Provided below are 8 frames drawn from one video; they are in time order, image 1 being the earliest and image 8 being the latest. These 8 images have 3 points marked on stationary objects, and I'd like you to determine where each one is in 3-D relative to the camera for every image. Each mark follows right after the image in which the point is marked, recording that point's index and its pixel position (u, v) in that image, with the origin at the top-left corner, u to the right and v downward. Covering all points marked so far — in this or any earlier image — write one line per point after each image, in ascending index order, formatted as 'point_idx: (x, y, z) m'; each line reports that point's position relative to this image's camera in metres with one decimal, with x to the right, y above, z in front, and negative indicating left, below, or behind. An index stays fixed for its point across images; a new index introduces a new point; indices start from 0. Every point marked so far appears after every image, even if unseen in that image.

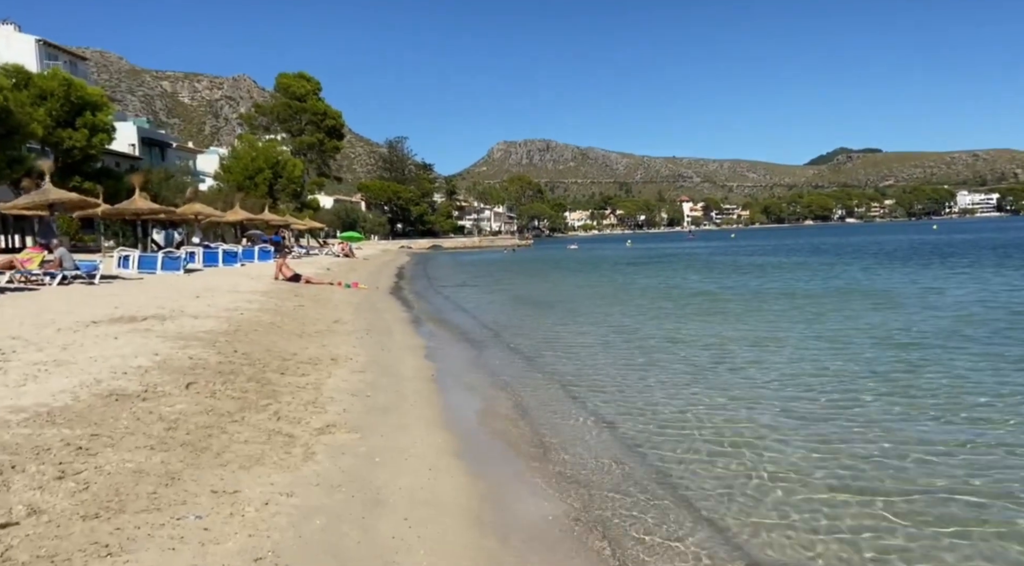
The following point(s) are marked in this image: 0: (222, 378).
0: (-3.8, -1.2, +9.9) m
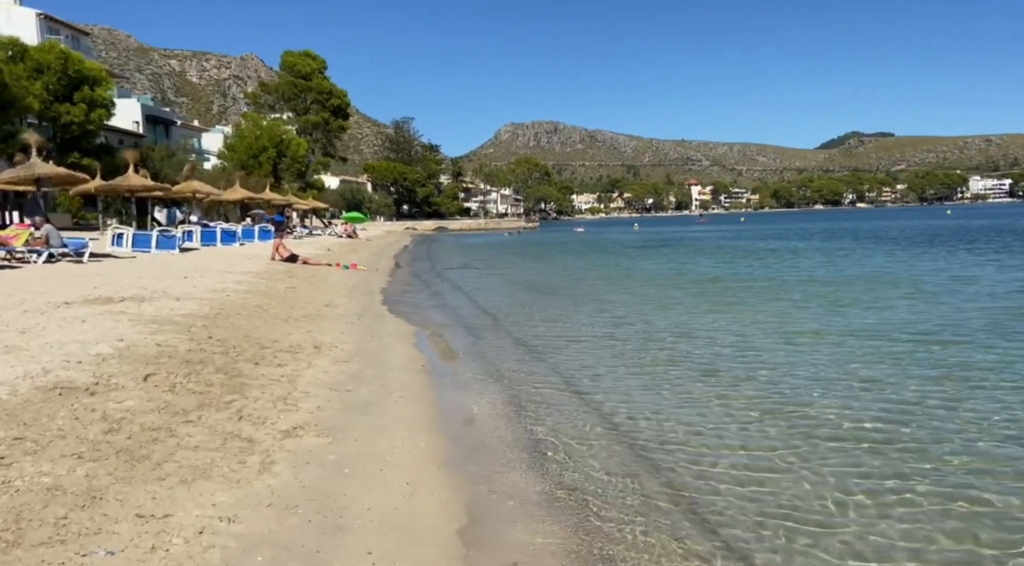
0: (-3.8, -1.0, +8.9) m
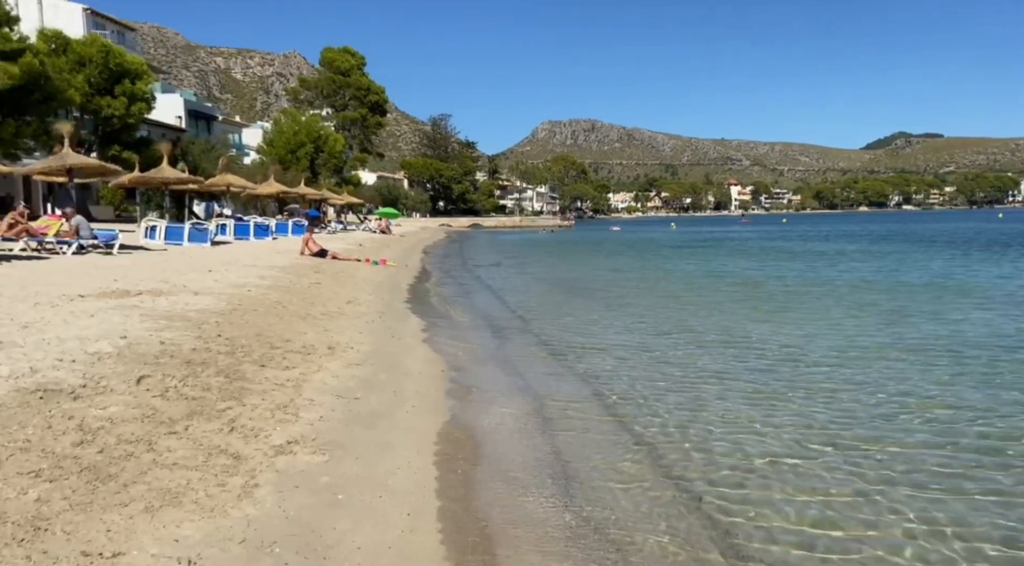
0: (-3.5, -0.9, +8.3) m
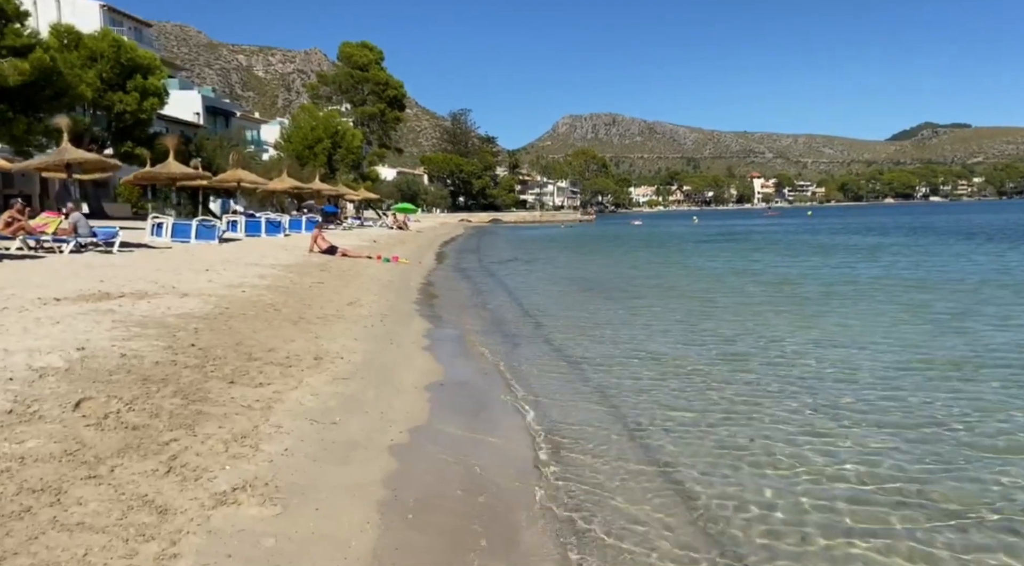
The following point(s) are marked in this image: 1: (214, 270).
0: (-3.5, -1.0, +7.2) m
1: (-7.2, +0.3, +18.5) m
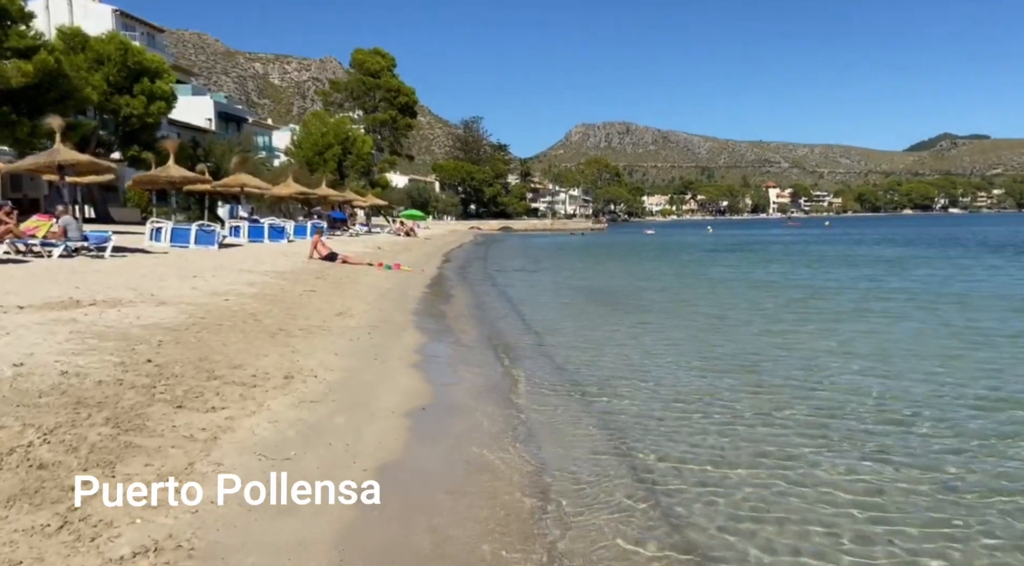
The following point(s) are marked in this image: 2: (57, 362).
0: (-3.6, -1.1, +6.2) m
1: (-7.1, +0.2, +17.6) m
2: (-4.7, -0.8, +8.0) m
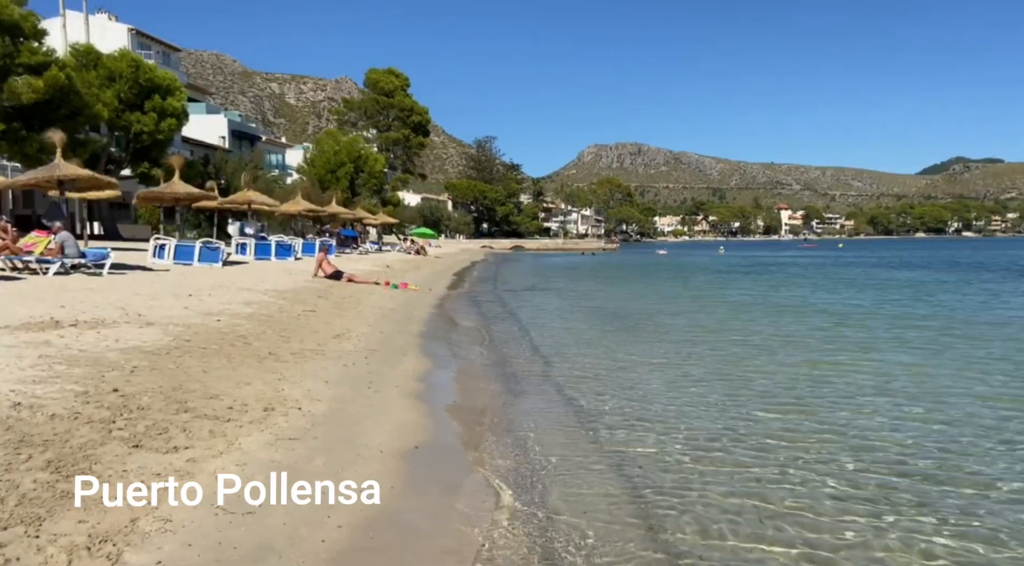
0: (-3.6, -1.2, +5.4) m
1: (-6.9, -0.3, +16.9) m
2: (-4.7, -1.0, +7.2) m
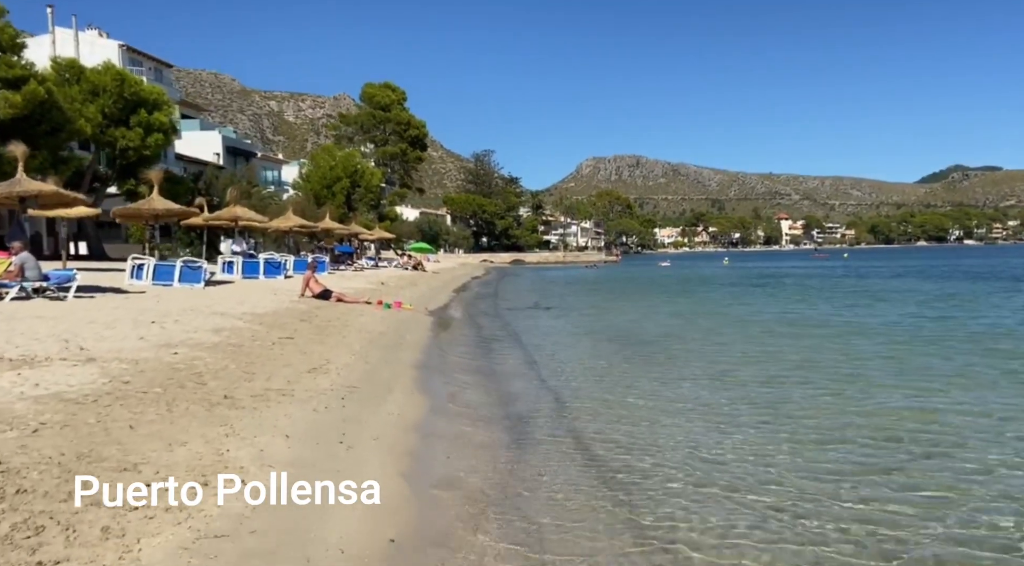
0: (-3.5, -1.5, +3.6) m
1: (-6.9, -0.8, +15.0) m
2: (-4.6, -1.3, +5.4) m
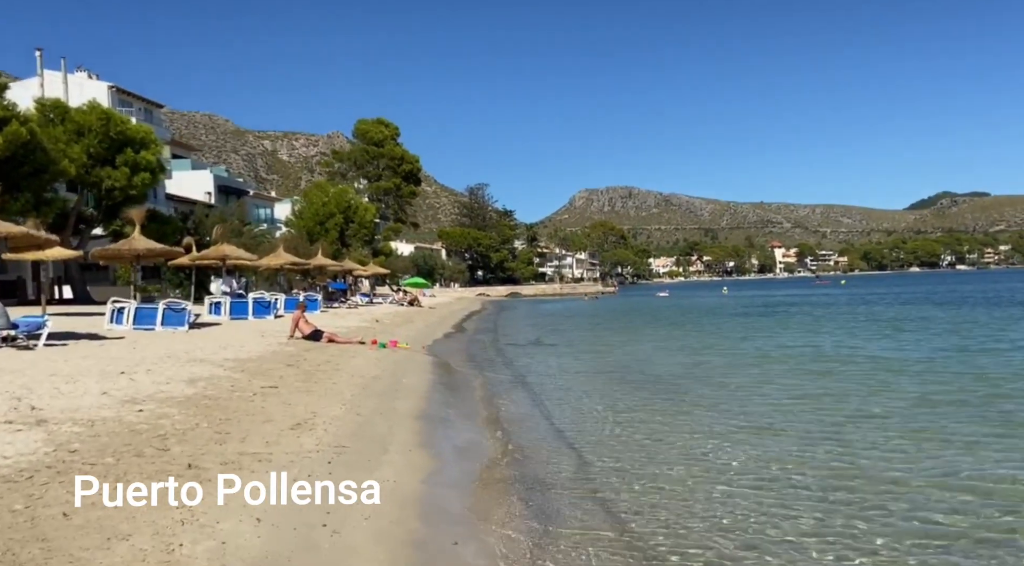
0: (-3.4, -1.7, +2.3) m
1: (-6.8, -1.6, +13.7) m
2: (-4.5, -1.7, +4.0) m
